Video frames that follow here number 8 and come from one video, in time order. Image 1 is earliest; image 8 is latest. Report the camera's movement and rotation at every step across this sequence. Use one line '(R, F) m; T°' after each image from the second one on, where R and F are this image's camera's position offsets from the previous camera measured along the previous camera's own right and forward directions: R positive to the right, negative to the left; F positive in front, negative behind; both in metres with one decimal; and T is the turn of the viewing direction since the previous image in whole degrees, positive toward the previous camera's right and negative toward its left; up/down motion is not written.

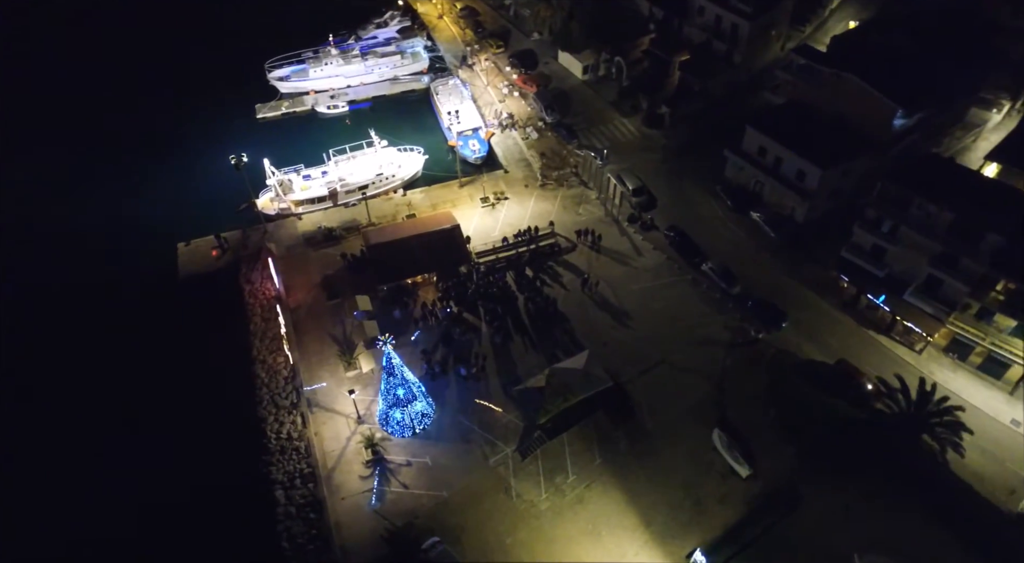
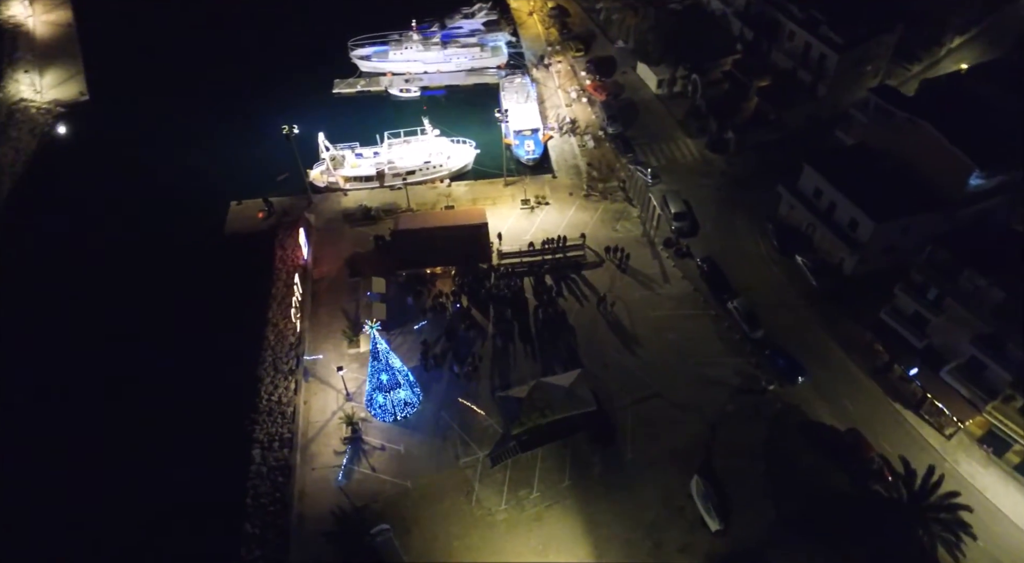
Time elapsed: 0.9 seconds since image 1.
(+3.6, +0.6) m; -8°
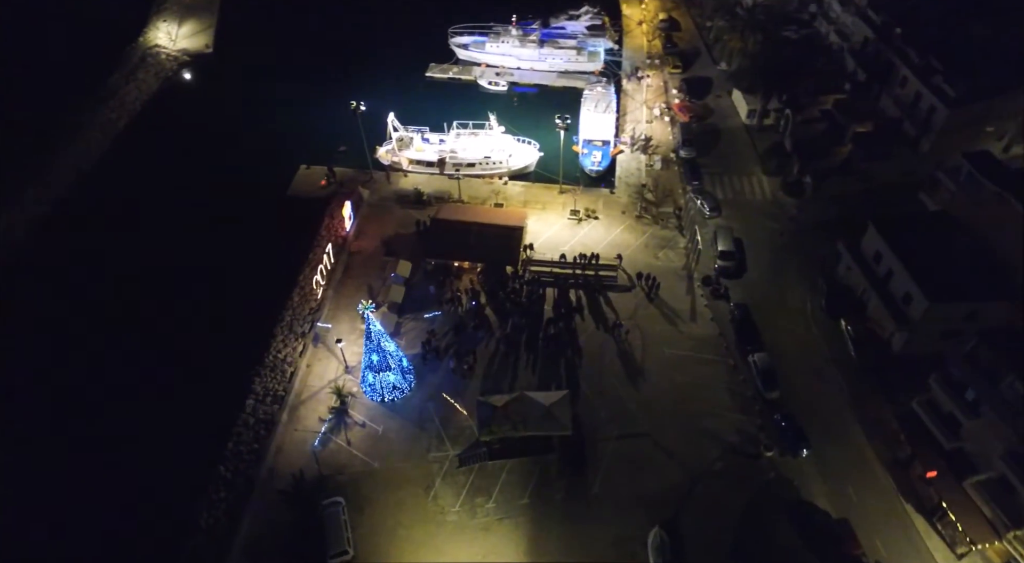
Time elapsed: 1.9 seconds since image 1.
(+4.2, +0.6) m; -9°
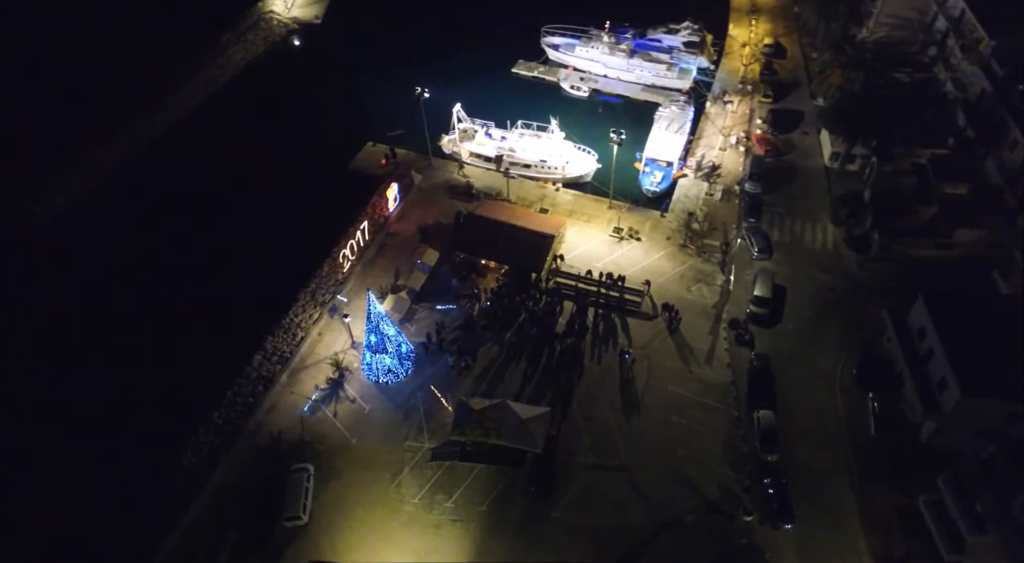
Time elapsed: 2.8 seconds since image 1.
(+3.8, +0.5) m; -8°
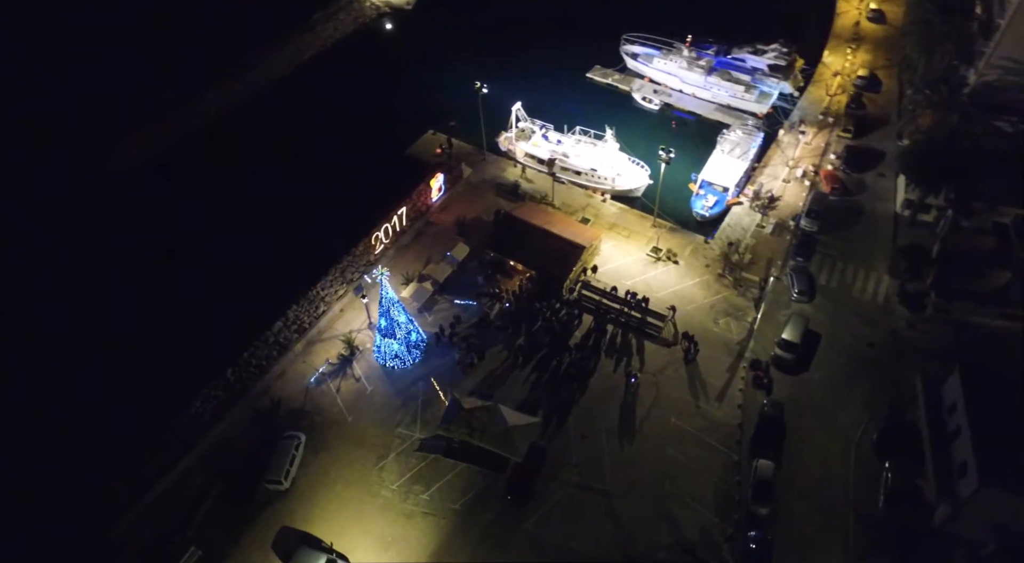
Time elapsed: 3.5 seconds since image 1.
(+2.8, +0.2) m; -7°
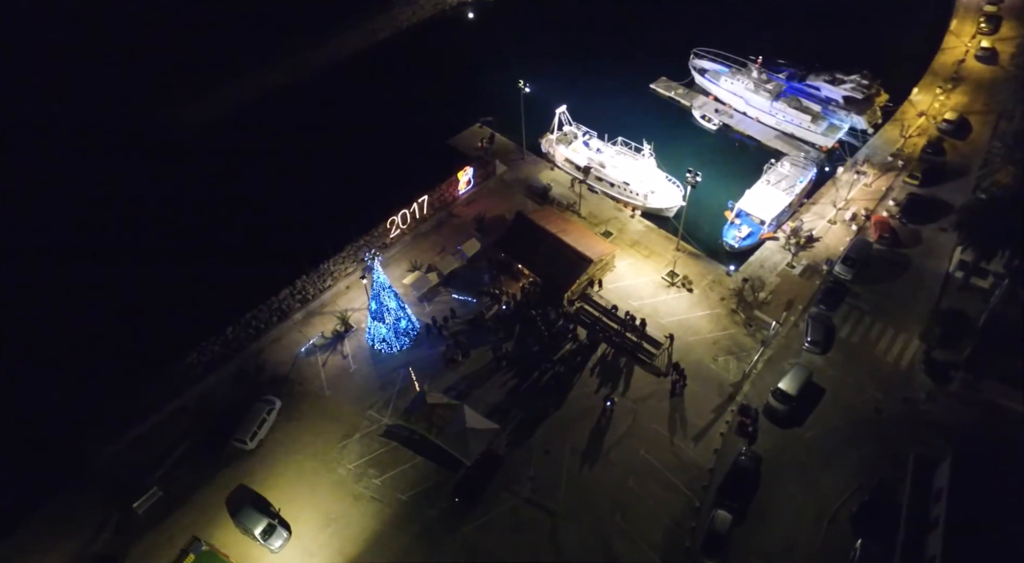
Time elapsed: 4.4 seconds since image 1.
(+4.0, +0.4) m; -7°
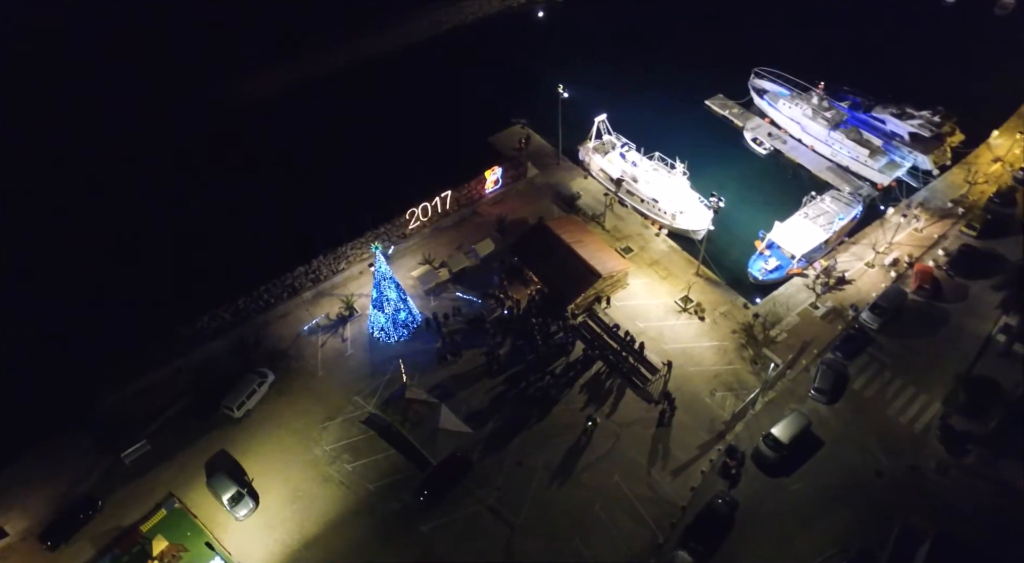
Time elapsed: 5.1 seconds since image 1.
(+3.0, +0.3) m; -6°
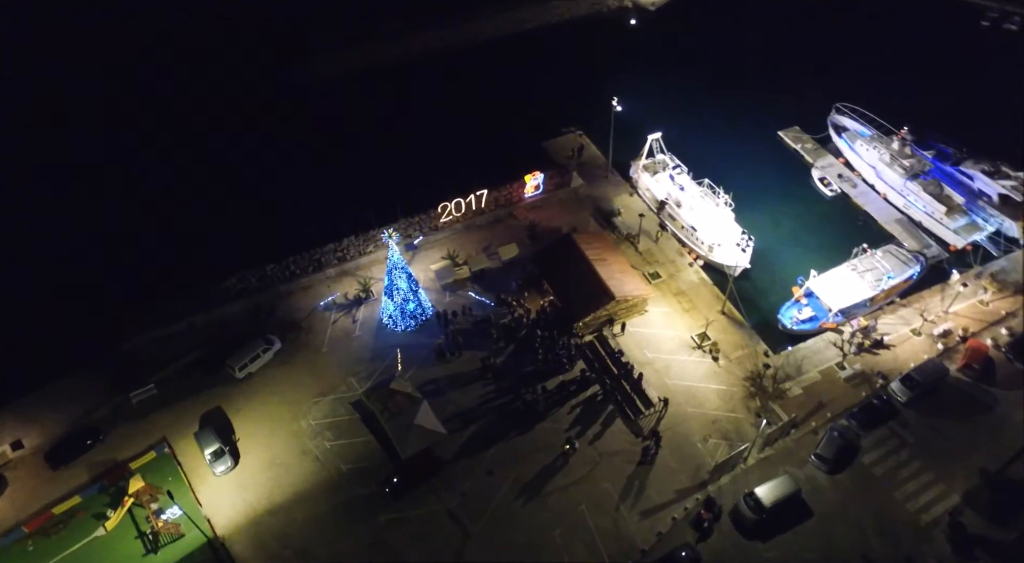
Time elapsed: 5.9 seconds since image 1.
(+3.6, +0.3) m; -7°
